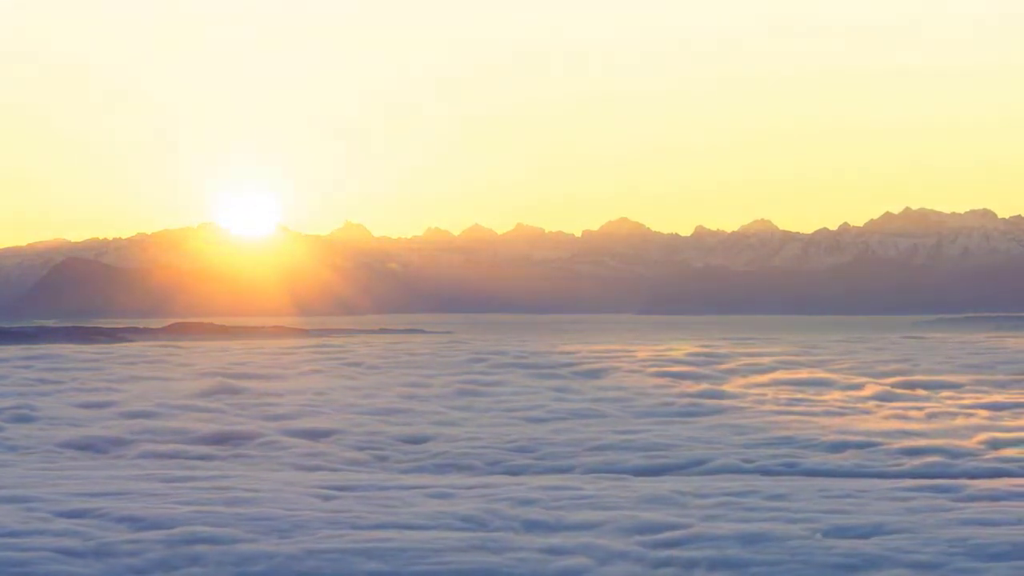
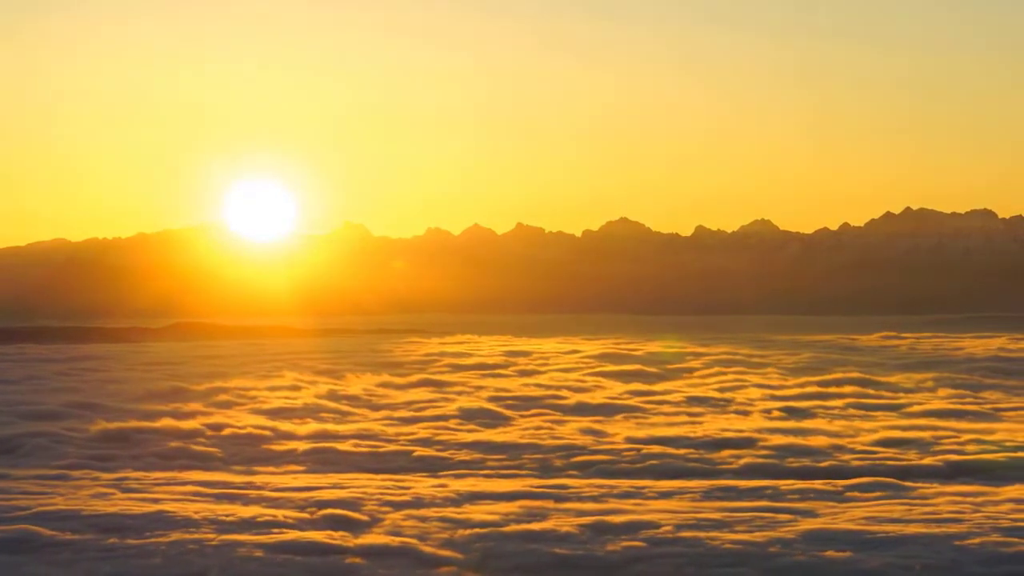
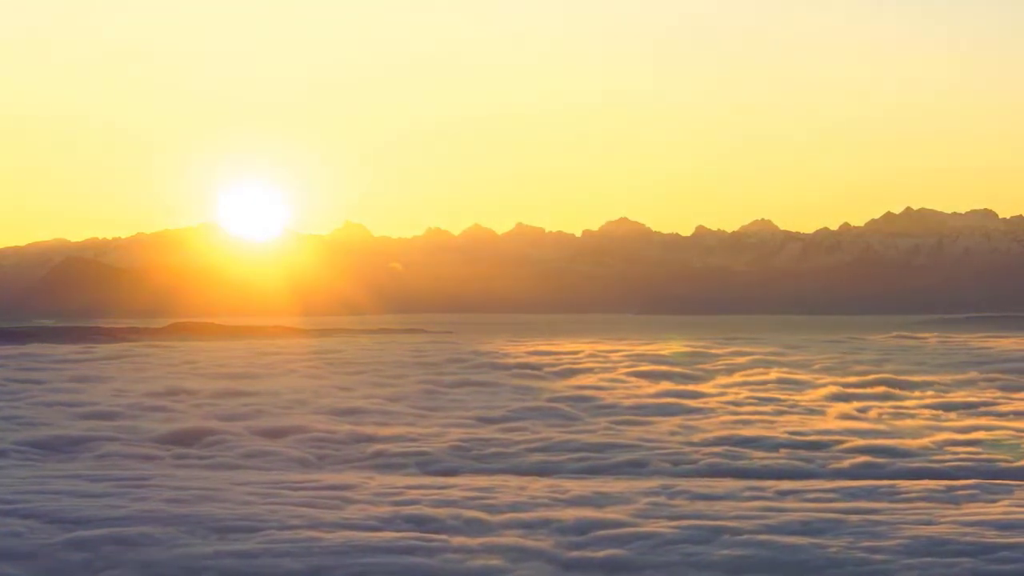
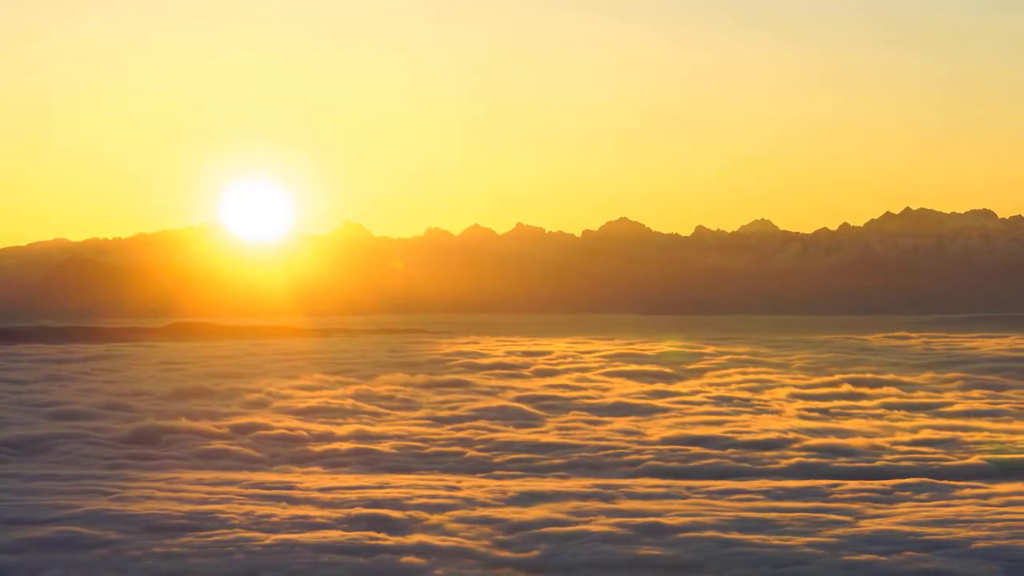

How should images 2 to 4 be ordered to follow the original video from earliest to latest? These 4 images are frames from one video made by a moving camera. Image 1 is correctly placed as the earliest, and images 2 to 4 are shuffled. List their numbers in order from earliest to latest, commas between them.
3, 4, 2
